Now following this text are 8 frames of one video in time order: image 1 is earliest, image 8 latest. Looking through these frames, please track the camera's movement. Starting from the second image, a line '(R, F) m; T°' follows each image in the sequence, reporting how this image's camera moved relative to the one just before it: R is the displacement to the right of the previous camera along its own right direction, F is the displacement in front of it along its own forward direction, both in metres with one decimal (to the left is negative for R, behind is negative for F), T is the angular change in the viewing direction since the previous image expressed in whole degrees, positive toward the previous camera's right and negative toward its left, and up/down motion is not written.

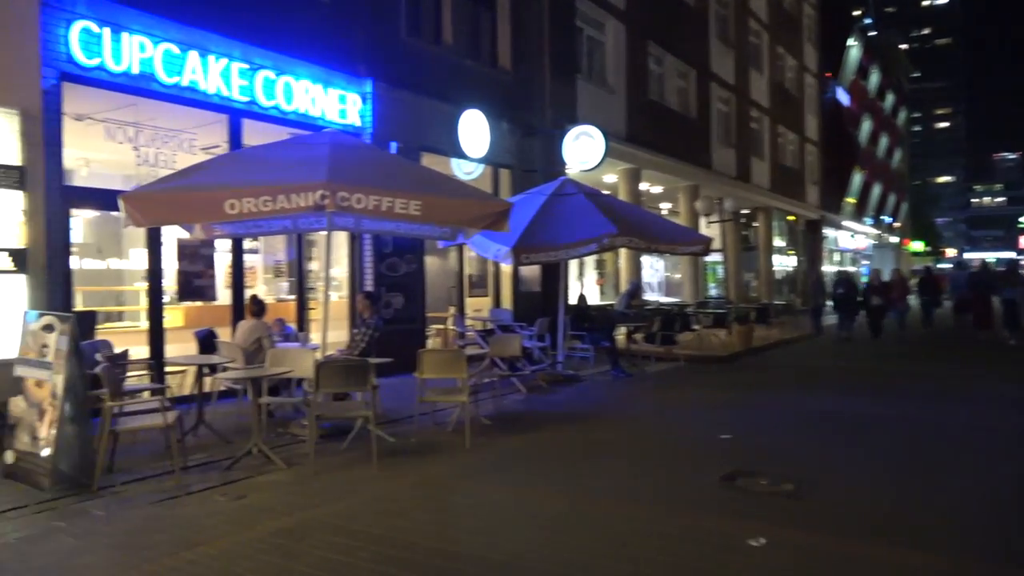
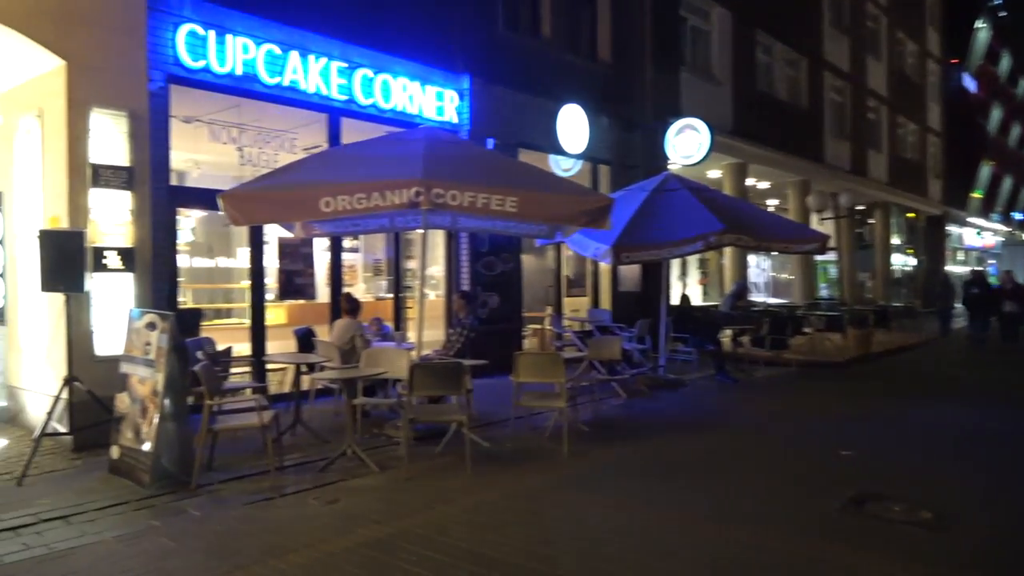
(0.0, +0.3) m; -7°
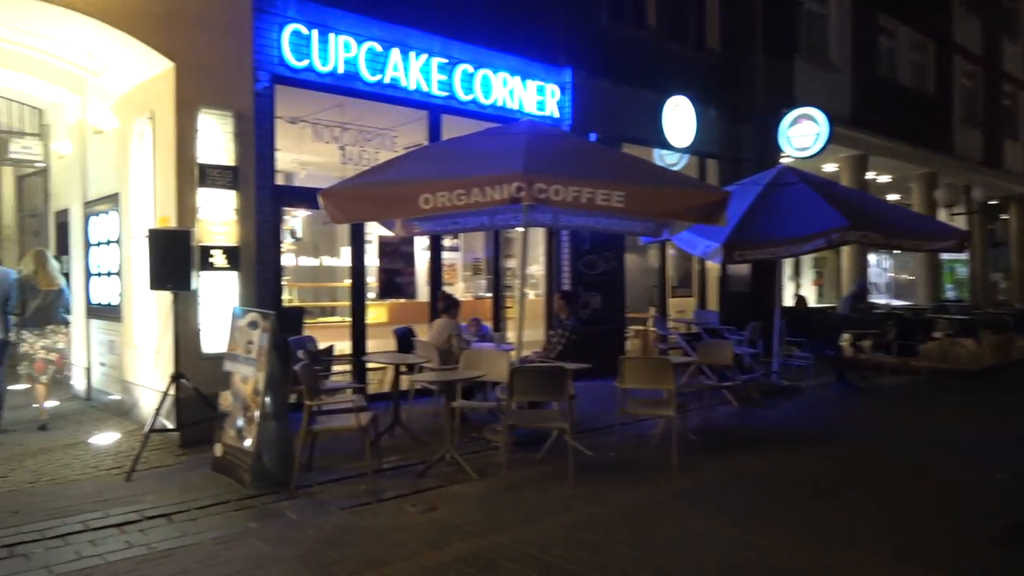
(-0.1, +0.3) m; -7°
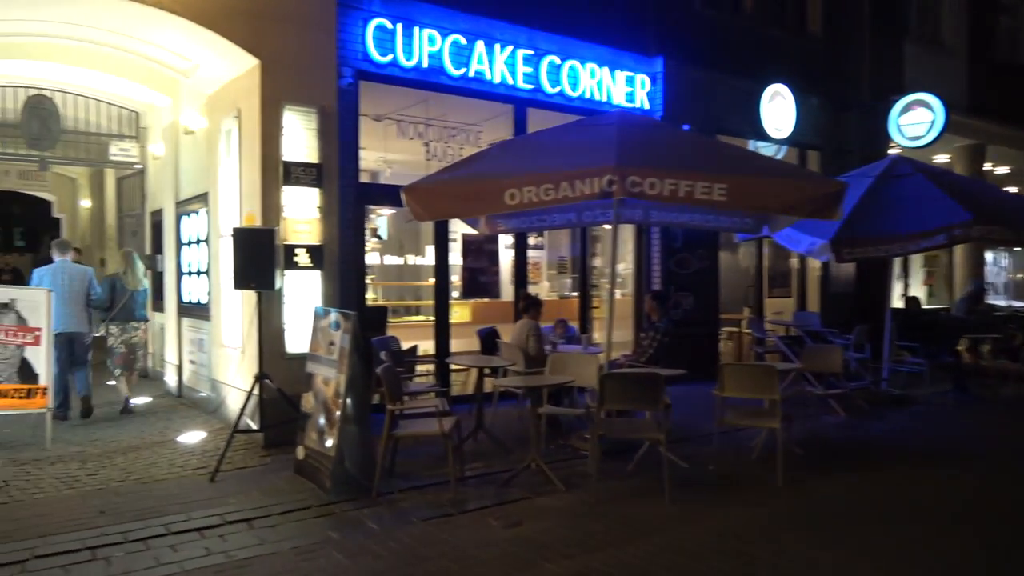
(-0.1, +0.3) m; -6°
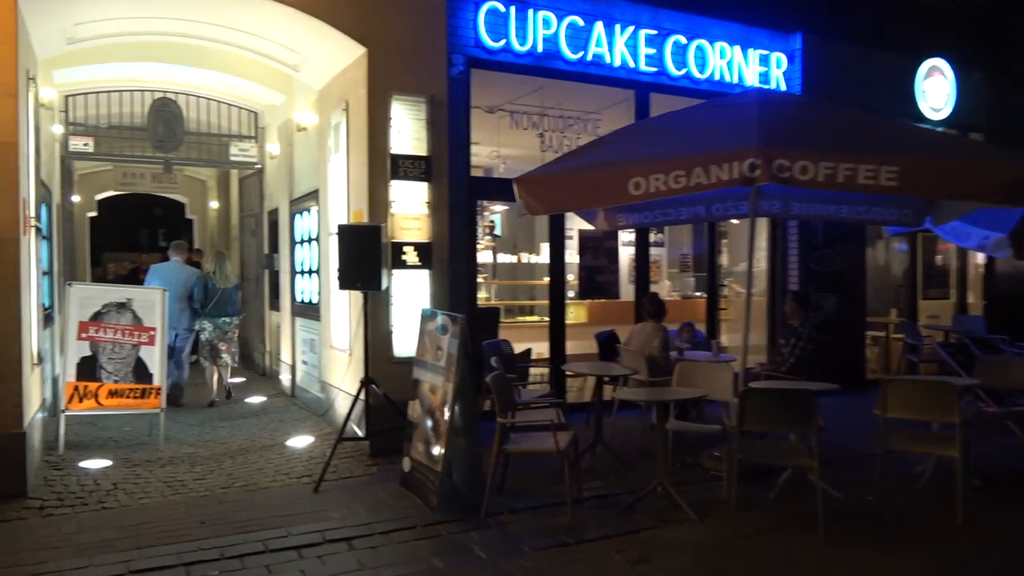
(-0.1, +0.5) m; -9°
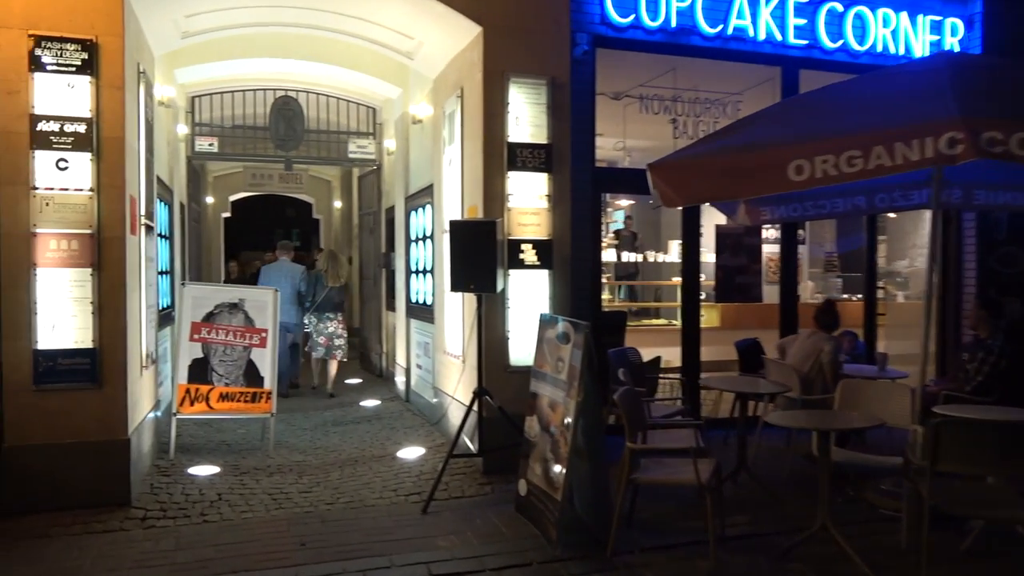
(-0.1, +0.6) m; -9°
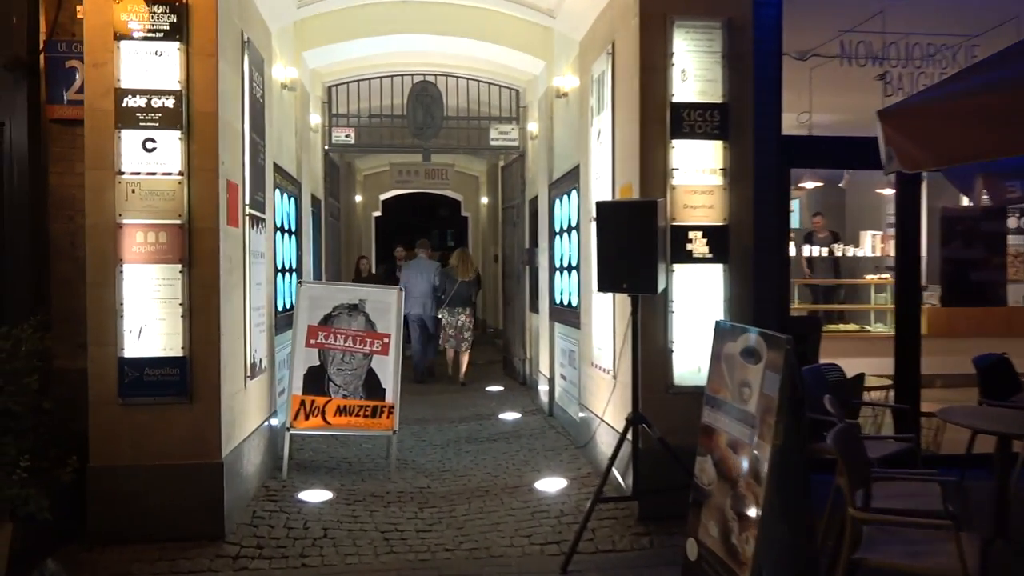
(-0.1, +1.0) m; -11°
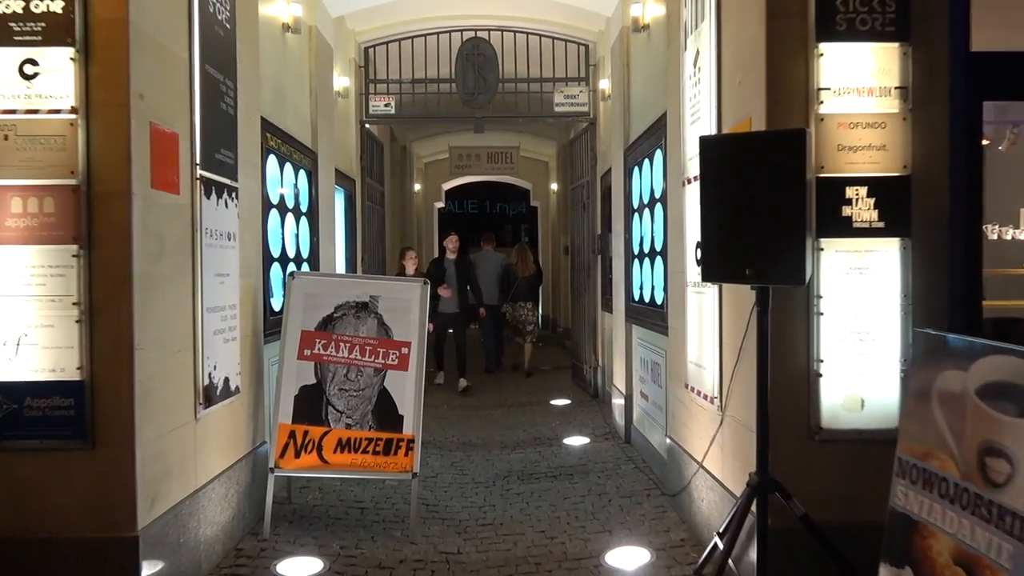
(+0.1, +1.5) m; -6°
